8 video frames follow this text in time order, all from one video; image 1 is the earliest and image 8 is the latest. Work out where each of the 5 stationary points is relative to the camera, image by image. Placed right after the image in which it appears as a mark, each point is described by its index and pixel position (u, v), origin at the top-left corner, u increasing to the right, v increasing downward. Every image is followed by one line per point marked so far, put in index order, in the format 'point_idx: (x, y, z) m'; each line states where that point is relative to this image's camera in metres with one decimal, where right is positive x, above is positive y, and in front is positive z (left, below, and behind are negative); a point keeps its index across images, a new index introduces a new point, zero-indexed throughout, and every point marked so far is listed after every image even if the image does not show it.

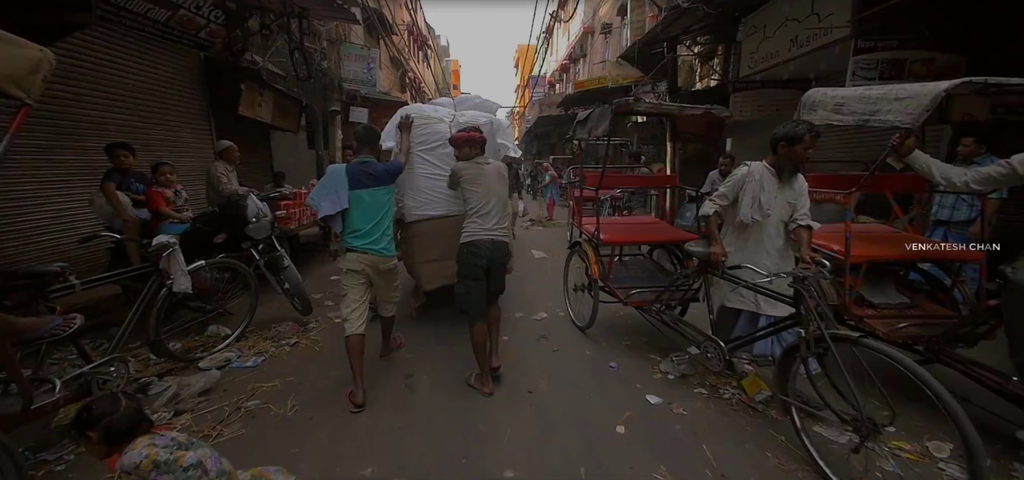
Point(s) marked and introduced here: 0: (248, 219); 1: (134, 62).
0: (-2.3, +0.2, +3.5) m
1: (-5.1, +2.4, +5.5) m
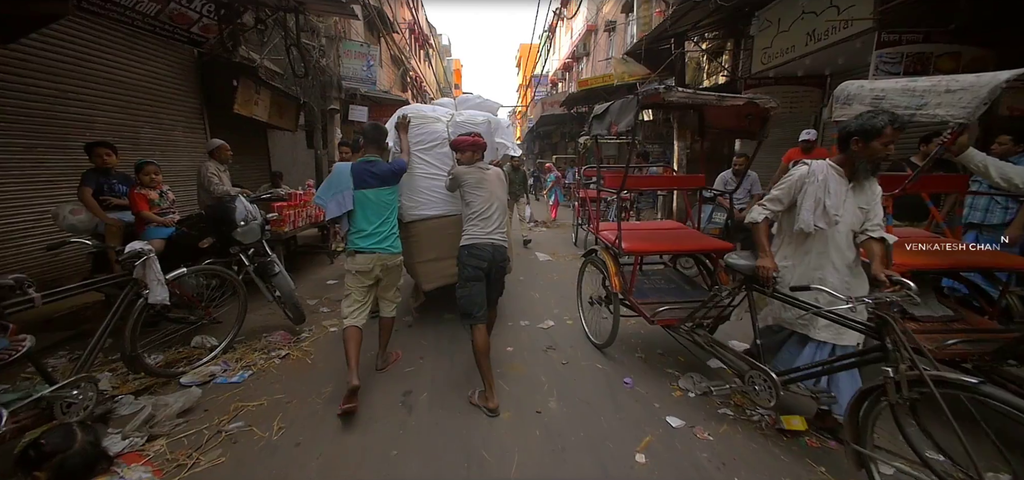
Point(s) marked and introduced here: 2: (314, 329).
0: (-2.2, +0.1, +3.3) m
1: (-5.0, +2.4, +5.3) m
2: (-1.8, -0.8, +3.7) m
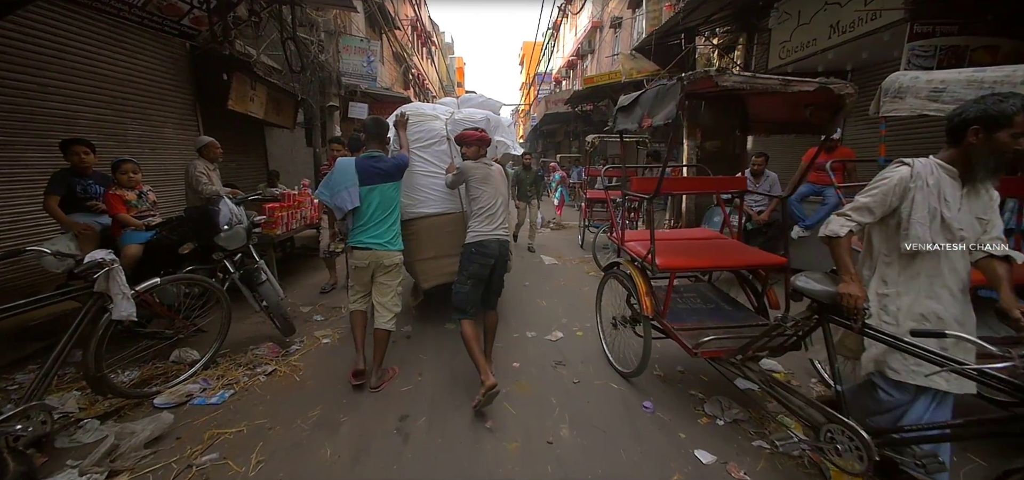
0: (-2.2, +0.1, +3.0) m
1: (-5.0, +2.3, +5.0) m
2: (-1.7, -0.8, +3.4) m
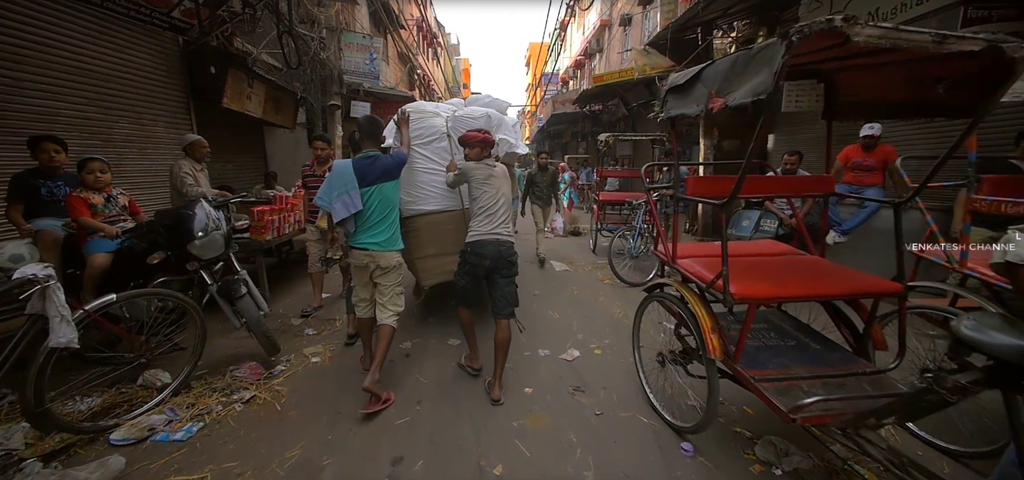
0: (-2.1, 0.0, +2.7) m
1: (-4.9, +2.3, +4.7) m
2: (-1.7, -0.9, +3.1) m
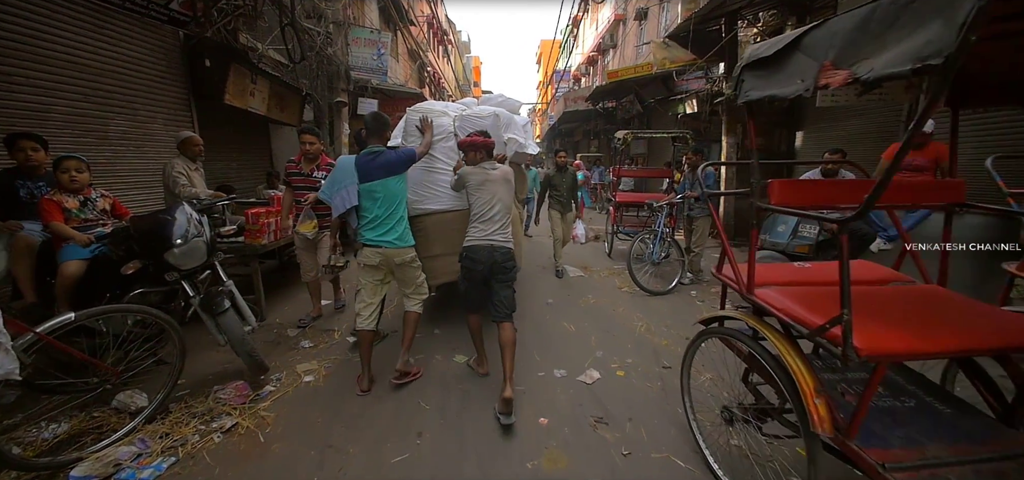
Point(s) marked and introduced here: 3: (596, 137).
0: (-2.0, 0.0, +2.4) m
1: (-4.7, +2.3, +4.5) m
2: (-1.6, -0.9, +2.8) m
3: (+3.9, +4.8, +18.9) m
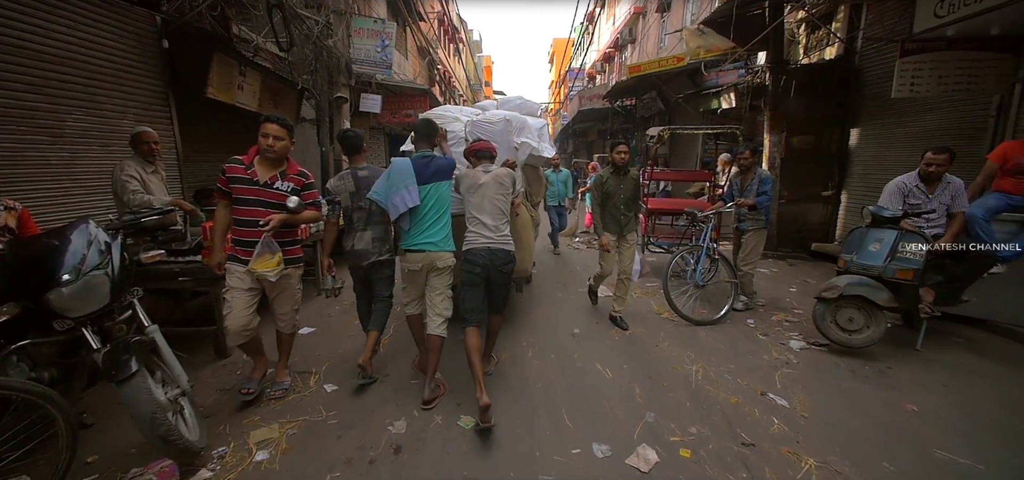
0: (-1.9, -0.1, +1.7) m
1: (-4.5, +2.1, +3.9) m
2: (-1.4, -1.1, +2.1) m
3: (+4.5, +4.6, +18.0) m
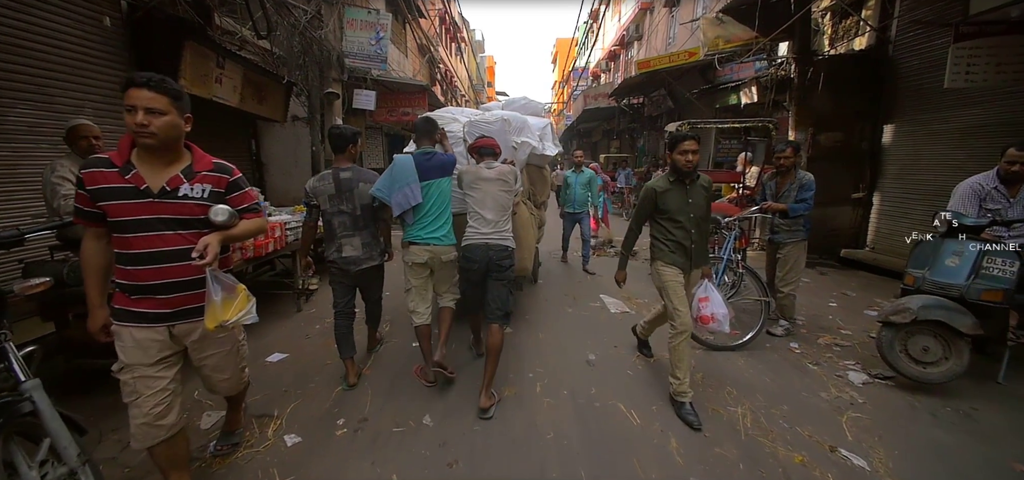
0: (-1.9, -0.2, +1.2) m
1: (-4.5, +2.0, +3.4) m
2: (-1.4, -1.2, +1.6) m
3: (+4.6, +4.4, +17.5) m
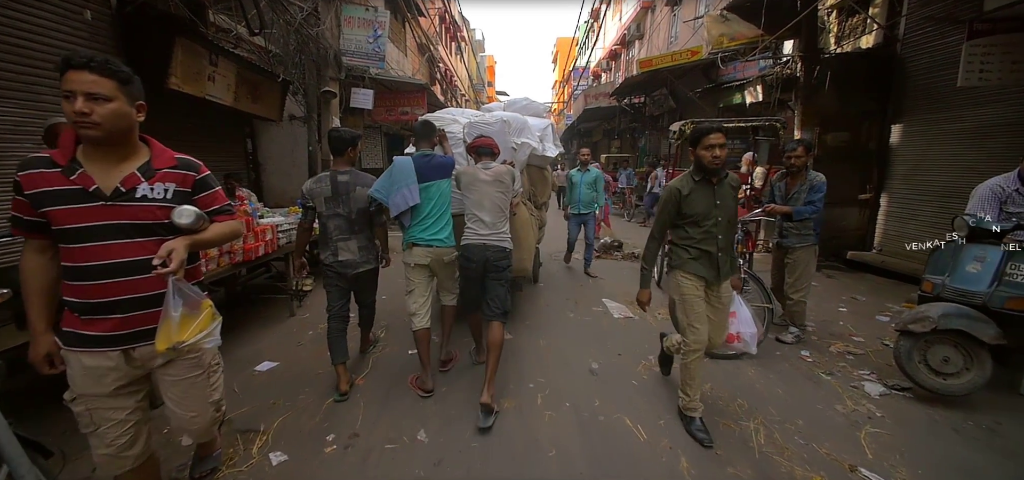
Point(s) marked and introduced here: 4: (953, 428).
0: (-1.9, -0.3, +1.1) m
1: (-4.5, +2.0, +3.2) m
2: (-1.4, -1.2, +1.4) m
3: (+4.6, +4.4, +17.3) m
4: (+2.5, -1.1, +2.3) m
